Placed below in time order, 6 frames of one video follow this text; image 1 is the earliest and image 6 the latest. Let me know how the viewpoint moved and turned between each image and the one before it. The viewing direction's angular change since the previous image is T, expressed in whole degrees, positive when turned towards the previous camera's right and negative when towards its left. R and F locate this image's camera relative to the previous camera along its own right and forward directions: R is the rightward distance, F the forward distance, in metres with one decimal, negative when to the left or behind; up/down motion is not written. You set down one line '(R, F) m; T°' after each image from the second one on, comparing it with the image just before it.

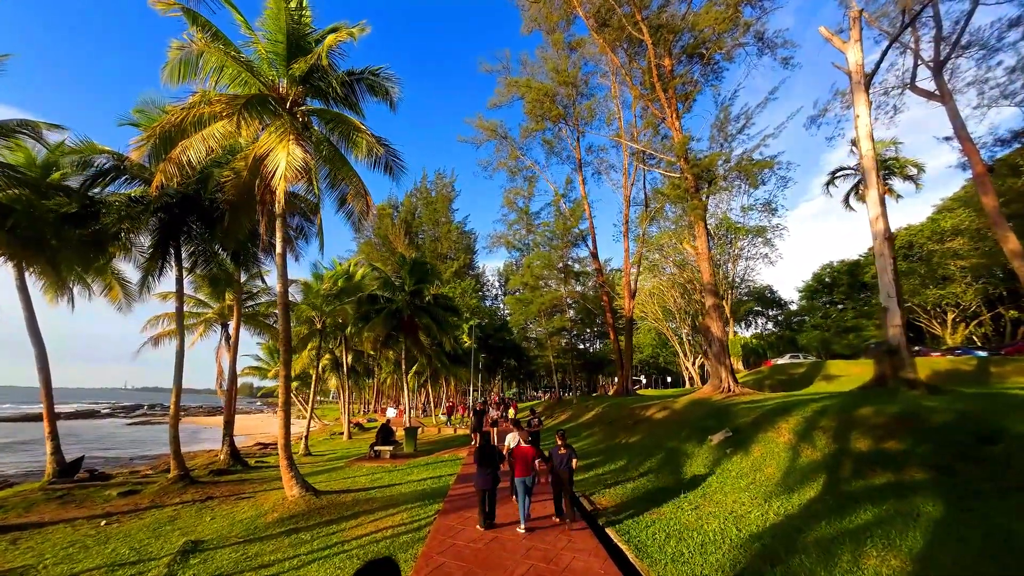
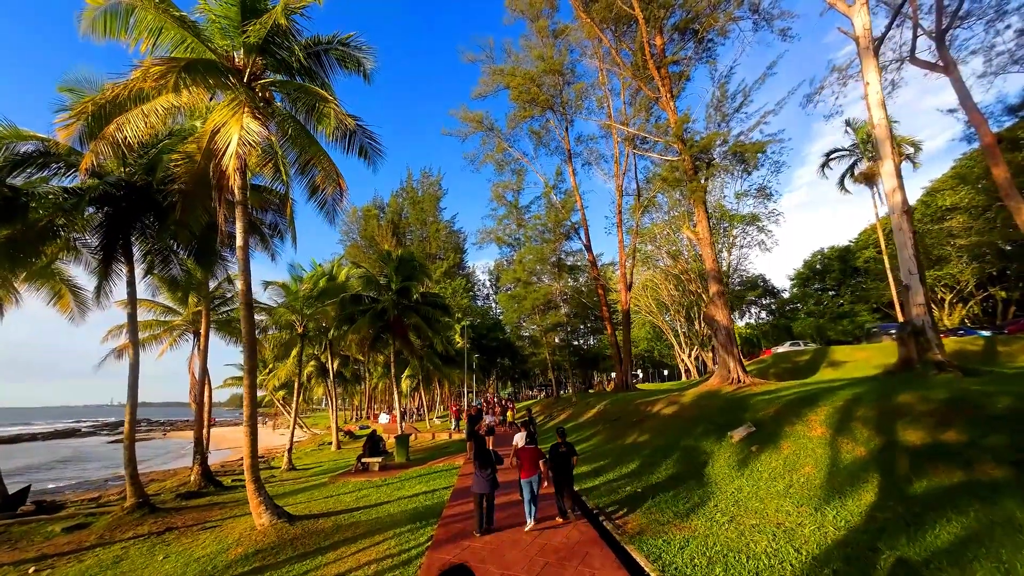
(-0.1, +1.1) m; +1°
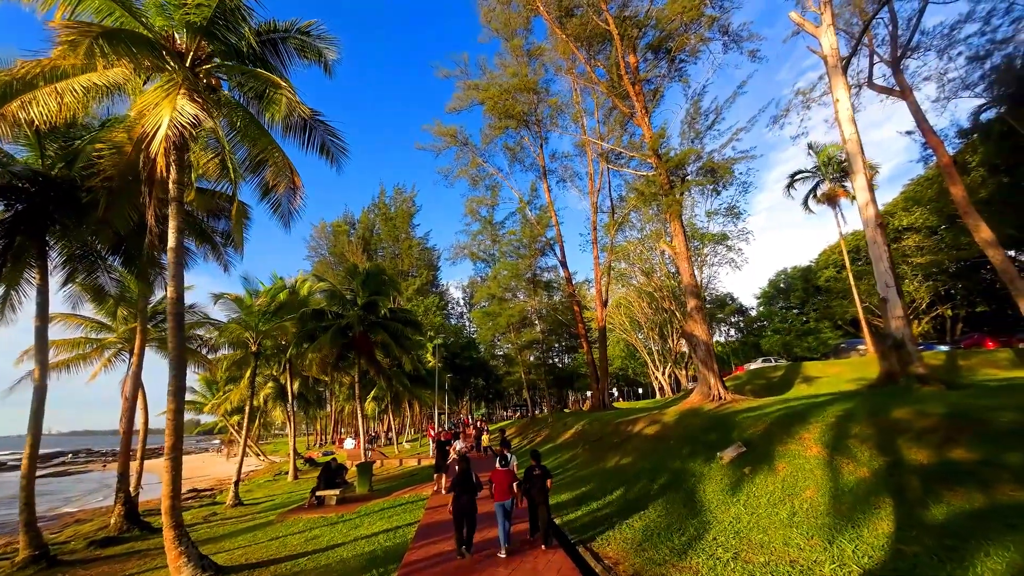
(0.0, +0.8) m; +4°
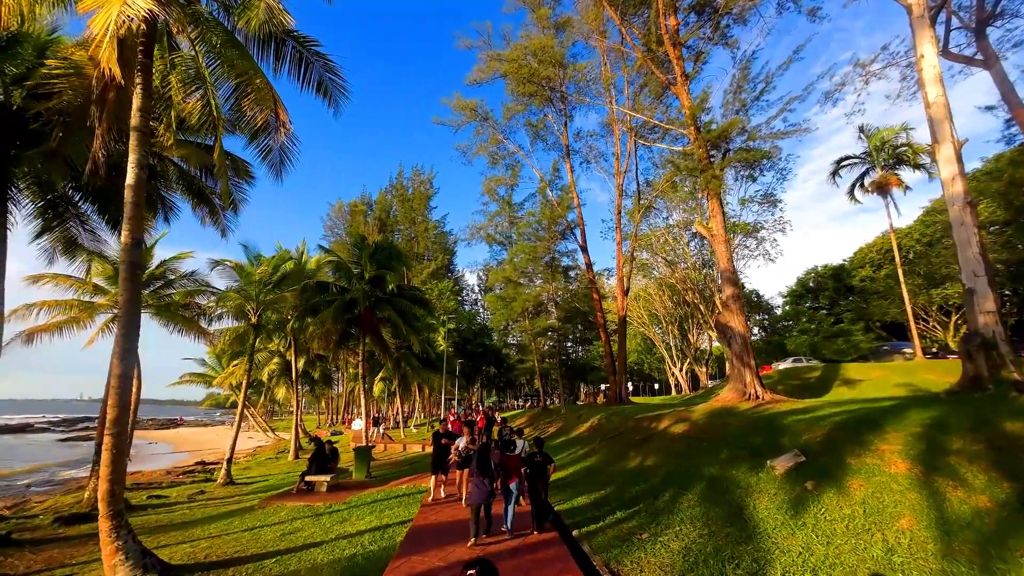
(-0.1, +1.4) m; -2°
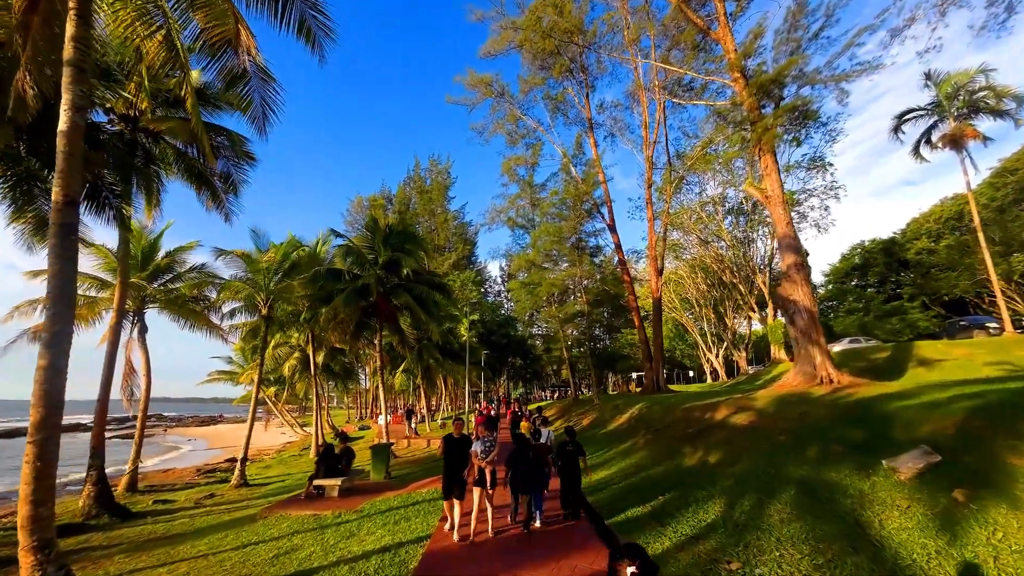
(-0.1, +1.6) m; -3°
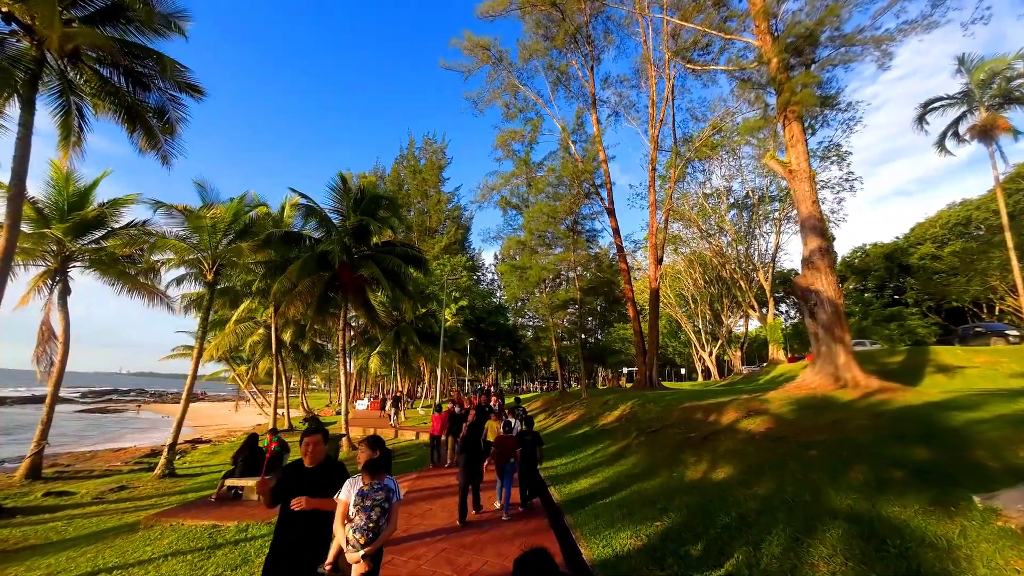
(+0.4, +1.8) m; +1°
